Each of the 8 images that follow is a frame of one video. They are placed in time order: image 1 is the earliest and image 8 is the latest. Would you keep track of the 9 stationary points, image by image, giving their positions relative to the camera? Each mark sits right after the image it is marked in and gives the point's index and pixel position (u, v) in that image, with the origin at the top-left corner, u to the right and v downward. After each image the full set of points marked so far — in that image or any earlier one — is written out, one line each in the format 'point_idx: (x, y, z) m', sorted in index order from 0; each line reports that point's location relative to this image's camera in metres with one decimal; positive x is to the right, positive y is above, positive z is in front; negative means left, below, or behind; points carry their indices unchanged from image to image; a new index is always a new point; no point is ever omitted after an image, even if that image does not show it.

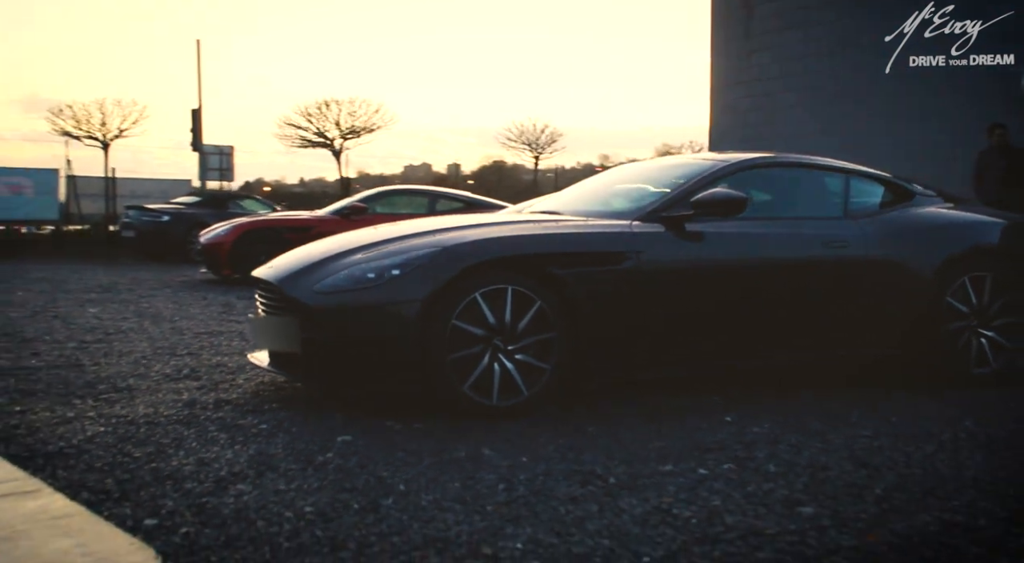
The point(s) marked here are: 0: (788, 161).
0: (+1.8, +0.7, +5.5) m
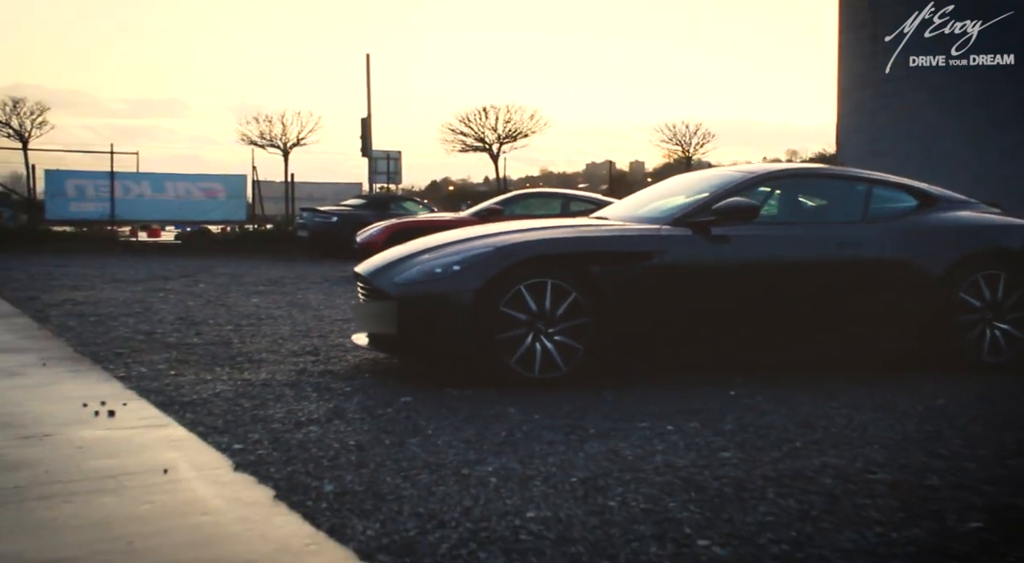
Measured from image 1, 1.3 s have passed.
0: (+2.1, +0.8, +6.1) m
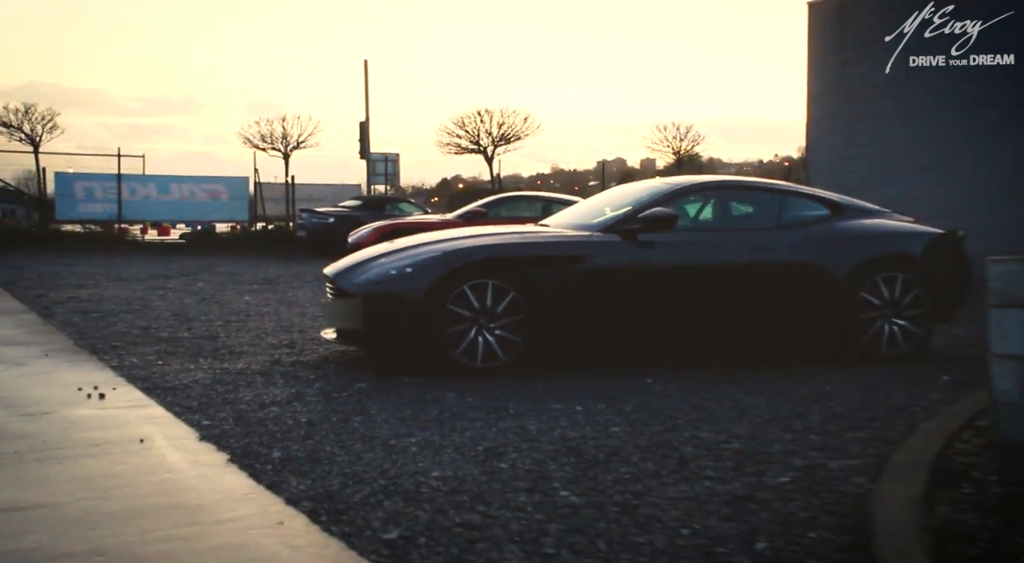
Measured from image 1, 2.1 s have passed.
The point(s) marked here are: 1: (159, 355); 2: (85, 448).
0: (+1.7, +0.8, +6.8) m
1: (-2.8, -0.6, +6.9) m
2: (-2.1, -0.8, +4.2) m
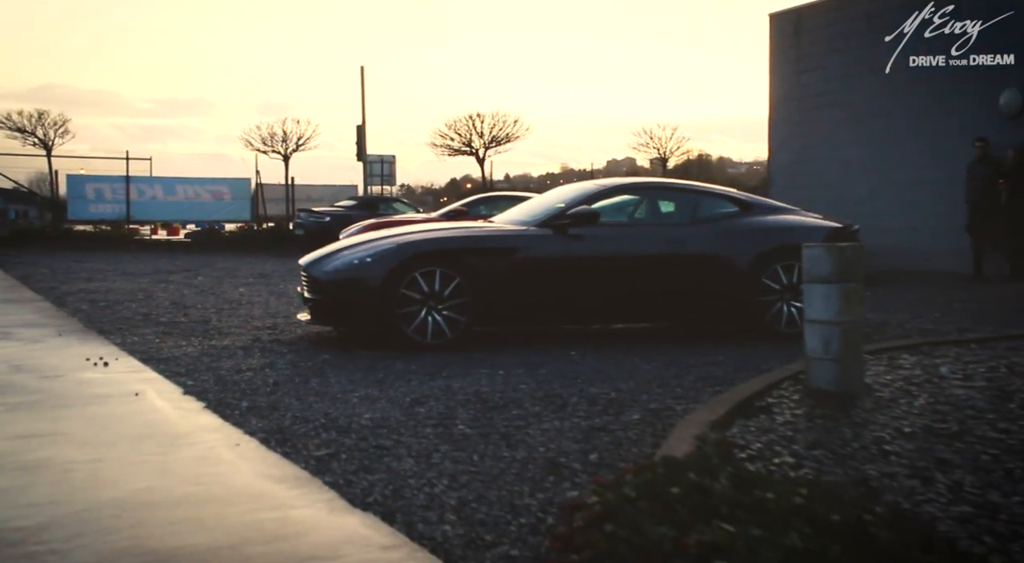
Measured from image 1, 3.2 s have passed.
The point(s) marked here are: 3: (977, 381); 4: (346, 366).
0: (+1.3, +0.9, +7.7) m
1: (-3.3, -0.5, +7.9) m
2: (-2.6, -0.7, +5.2) m
3: (+2.5, -0.5, +4.7) m
4: (-1.3, -0.6, +6.4) m
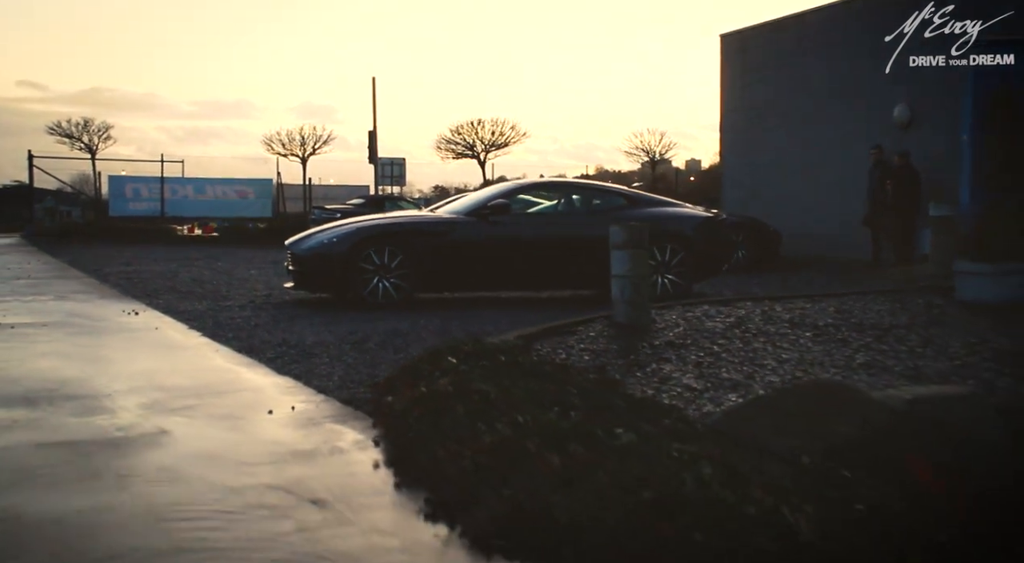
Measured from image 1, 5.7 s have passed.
0: (+0.6, +1.1, +9.8) m
1: (-4.0, -0.2, +10.2) m
2: (-3.4, -0.4, +7.5) m
3: (+1.7, -0.3, +6.7) m
4: (-2.0, -0.4, +8.6) m
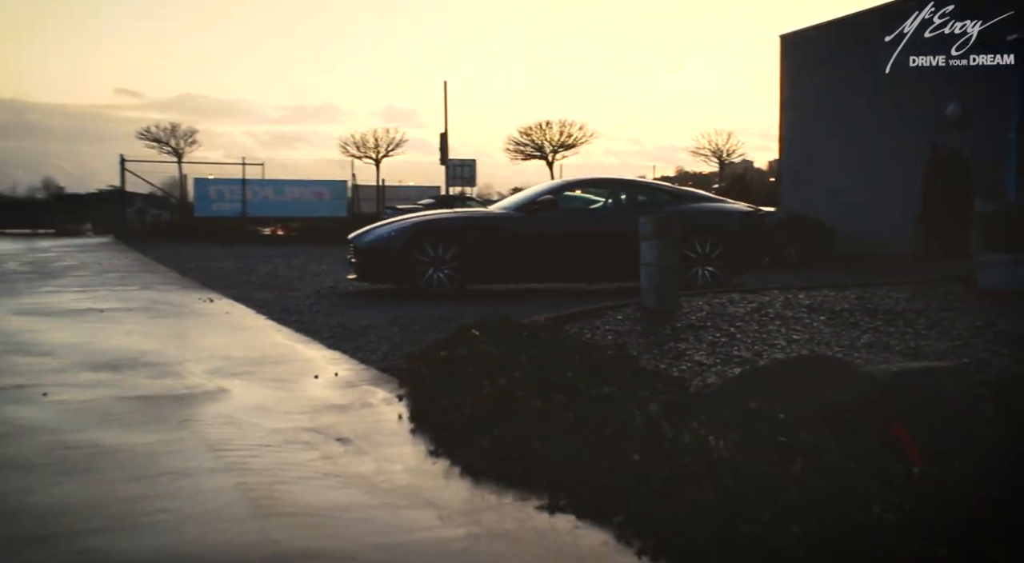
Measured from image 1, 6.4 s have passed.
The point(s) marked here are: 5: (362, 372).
0: (+1.1, +1.2, +10.3) m
1: (-3.4, -0.1, +11.0) m
2: (-3.0, -0.3, +8.3) m
3: (+2.0, -0.2, +7.1) m
4: (-1.5, -0.3, +9.3) m
5: (-0.9, -0.6, +5.2) m
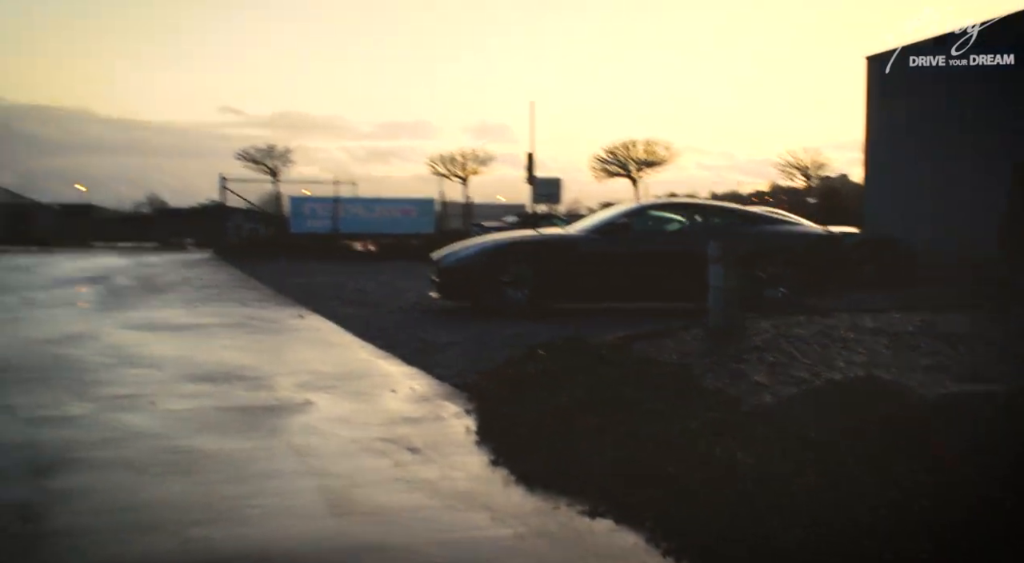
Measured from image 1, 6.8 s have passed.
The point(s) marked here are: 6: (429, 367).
0: (+2.1, +1.0, +10.5) m
1: (-2.4, -0.3, +11.7) m
2: (-2.3, -0.5, +8.9) m
3: (+2.6, -0.4, +7.2) m
4: (-0.7, -0.5, +9.8) m
5: (-0.5, -0.7, +5.6) m
6: (-0.6, -0.6, +6.5) m
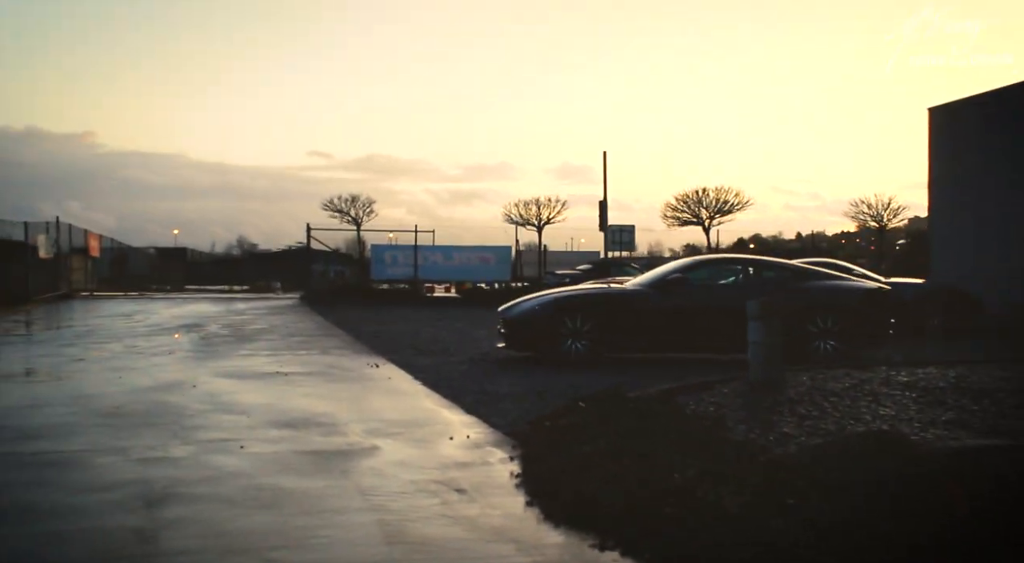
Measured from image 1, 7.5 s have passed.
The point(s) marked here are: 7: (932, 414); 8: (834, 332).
0: (+2.8, +0.3, +11.0) m
1: (-1.5, -1.1, +12.5) m
2: (-1.6, -1.1, +9.7) m
3: (+3.0, -0.9, +7.6) m
4: (0.0, -1.1, +10.4) m
5: (-0.2, -1.1, +6.2) m
6: (-0.2, -1.1, +7.1) m
7: (+3.1, -1.0, +6.3) m
8: (+3.9, -0.6, +10.4) m
